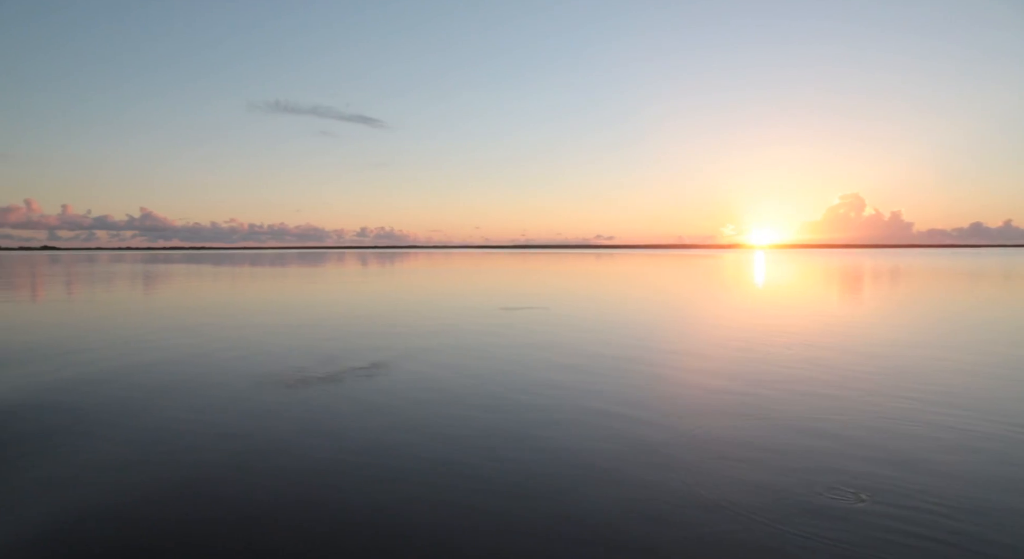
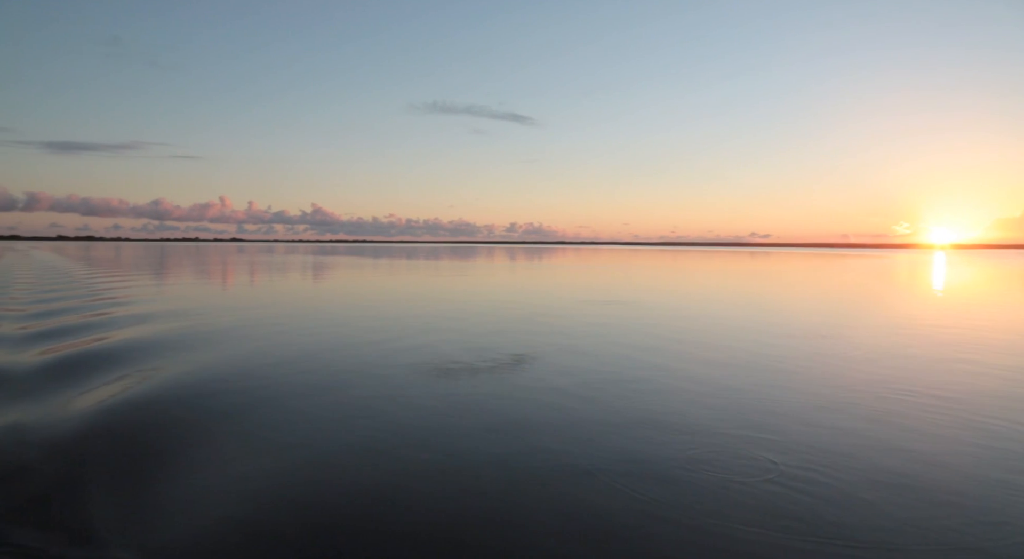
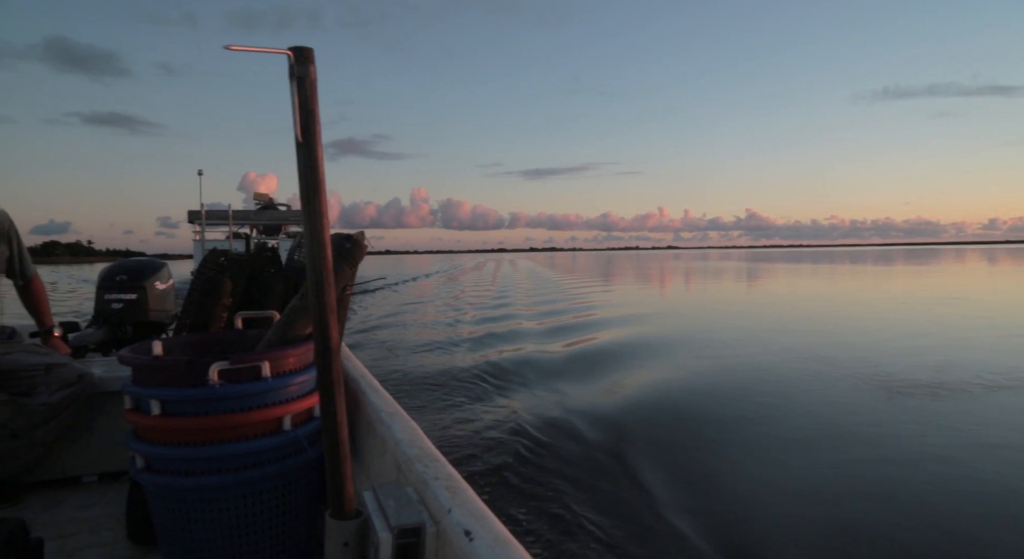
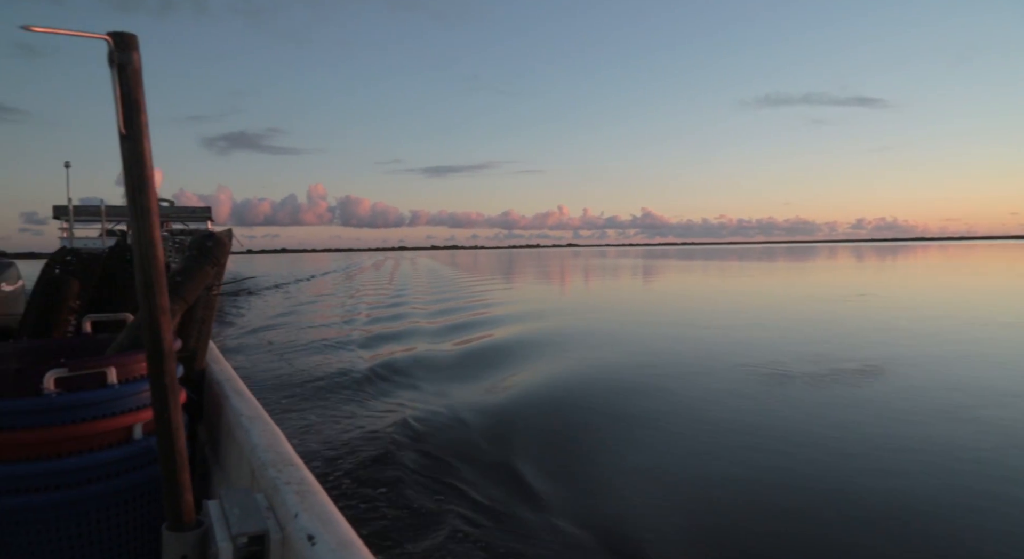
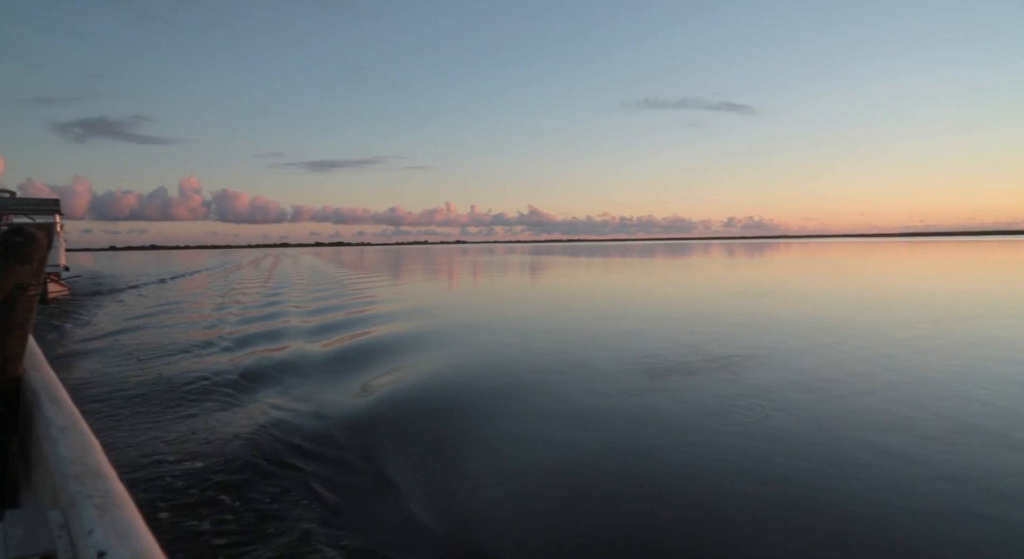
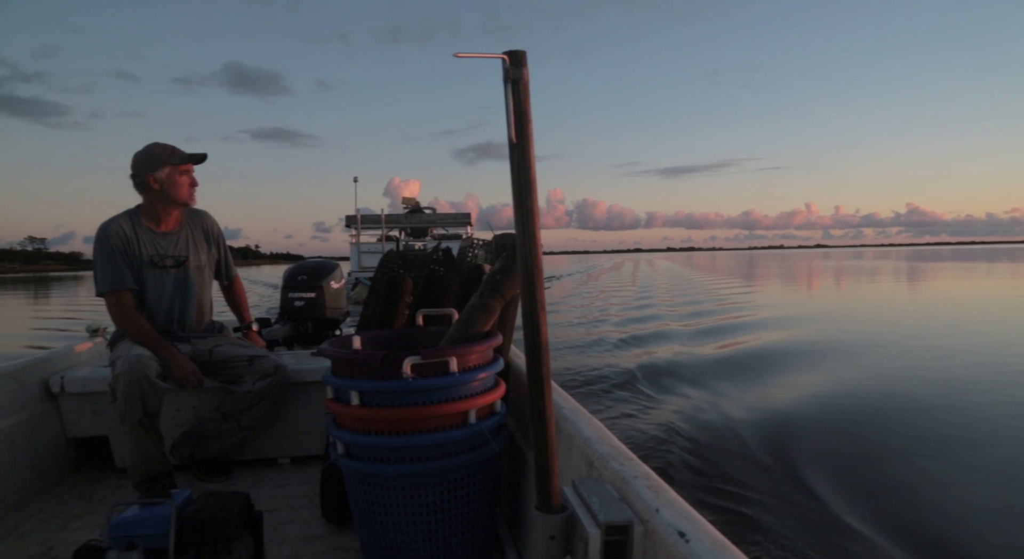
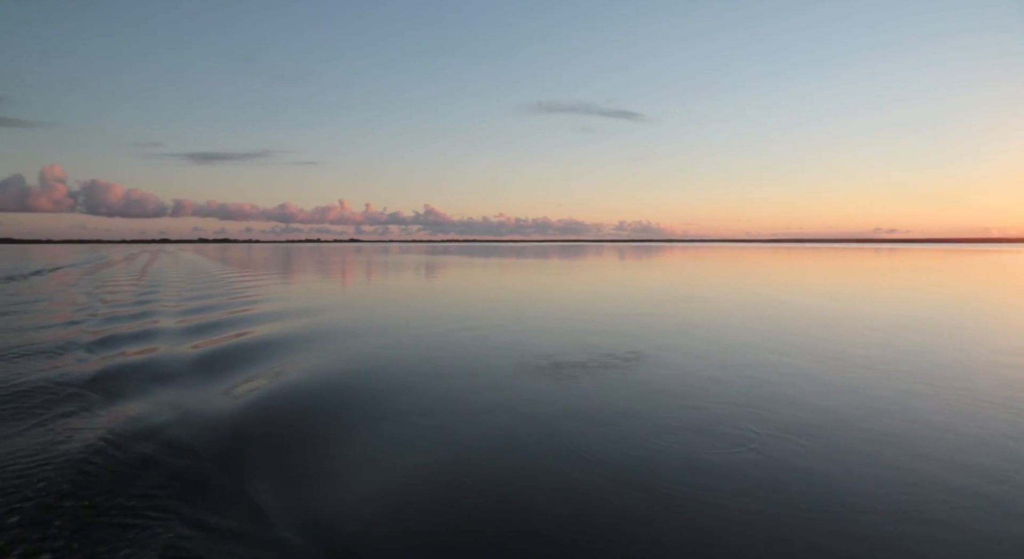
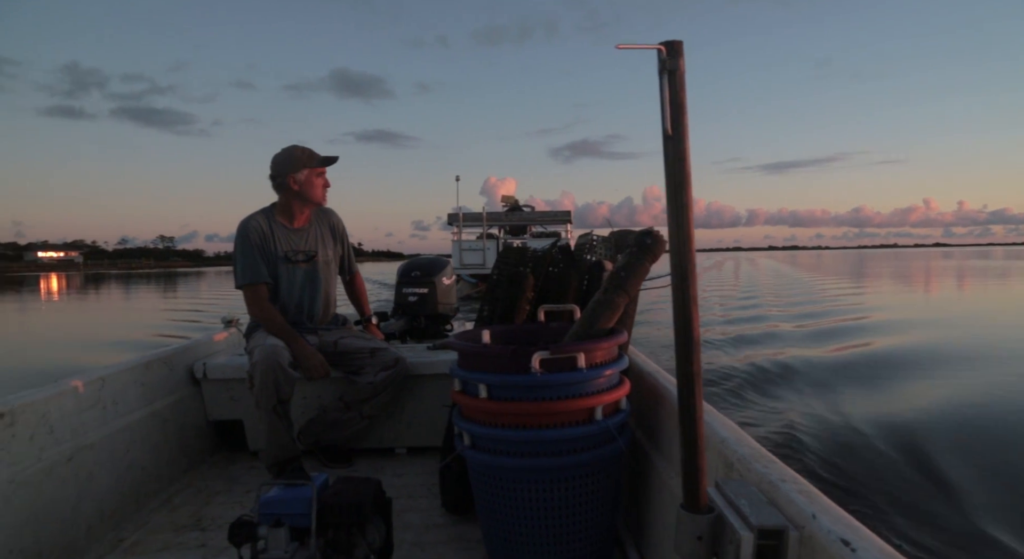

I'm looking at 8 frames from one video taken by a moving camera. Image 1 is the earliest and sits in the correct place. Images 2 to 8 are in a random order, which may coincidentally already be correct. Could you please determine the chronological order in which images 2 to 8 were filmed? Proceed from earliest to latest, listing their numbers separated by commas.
2, 7, 5, 4, 3, 6, 8
